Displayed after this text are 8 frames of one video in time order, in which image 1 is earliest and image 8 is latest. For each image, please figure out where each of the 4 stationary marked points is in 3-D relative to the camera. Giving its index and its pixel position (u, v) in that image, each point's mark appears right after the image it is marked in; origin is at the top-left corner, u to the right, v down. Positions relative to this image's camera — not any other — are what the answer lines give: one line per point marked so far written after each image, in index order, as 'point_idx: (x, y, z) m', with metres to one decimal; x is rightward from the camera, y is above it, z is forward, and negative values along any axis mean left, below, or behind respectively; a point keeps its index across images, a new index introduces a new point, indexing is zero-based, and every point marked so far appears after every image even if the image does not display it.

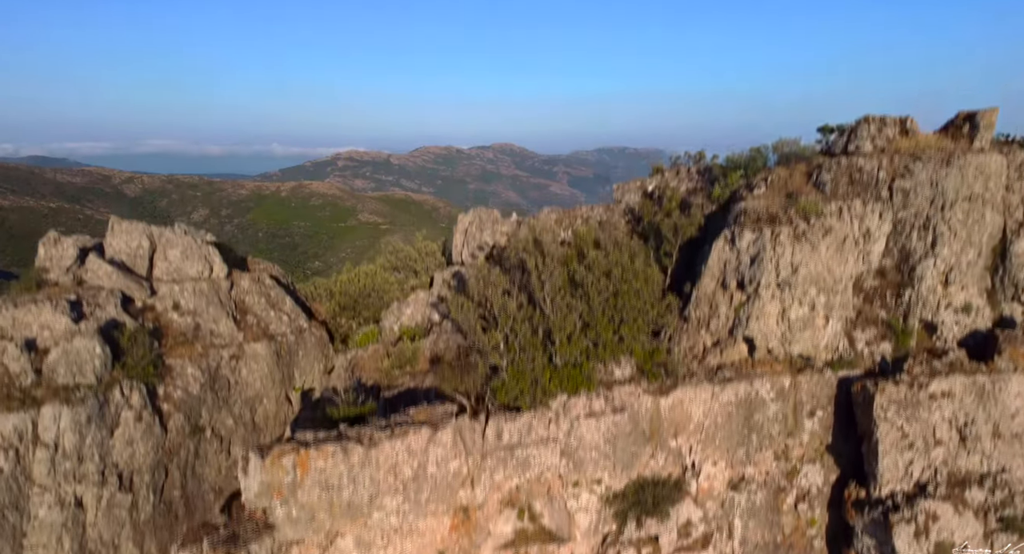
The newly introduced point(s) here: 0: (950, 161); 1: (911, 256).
0: (+13.3, +3.2, +19.2) m
1: (+11.8, +0.6, +18.6) m
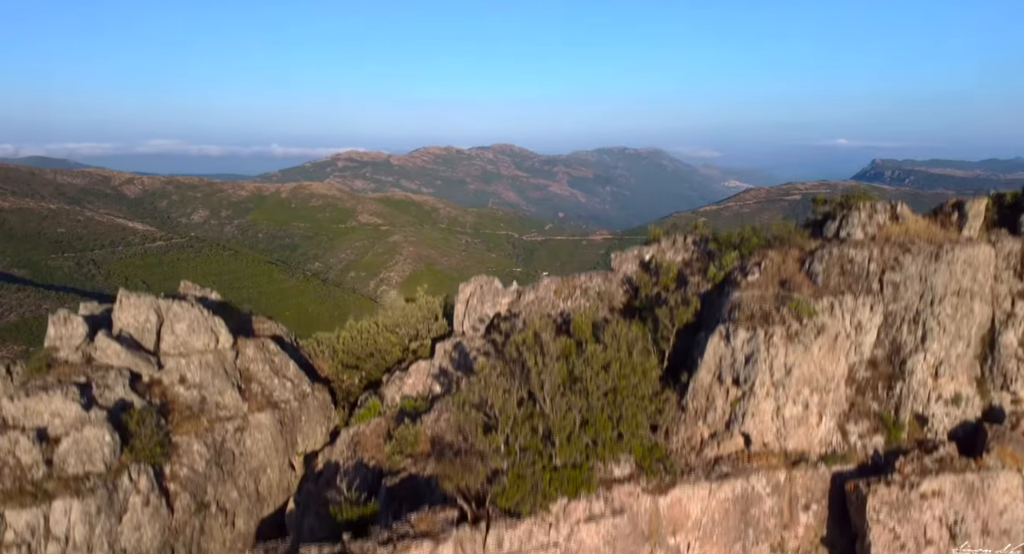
0: (+13.3, +0.4, +19.7) m
1: (+11.8, -2.2, +19.1) m
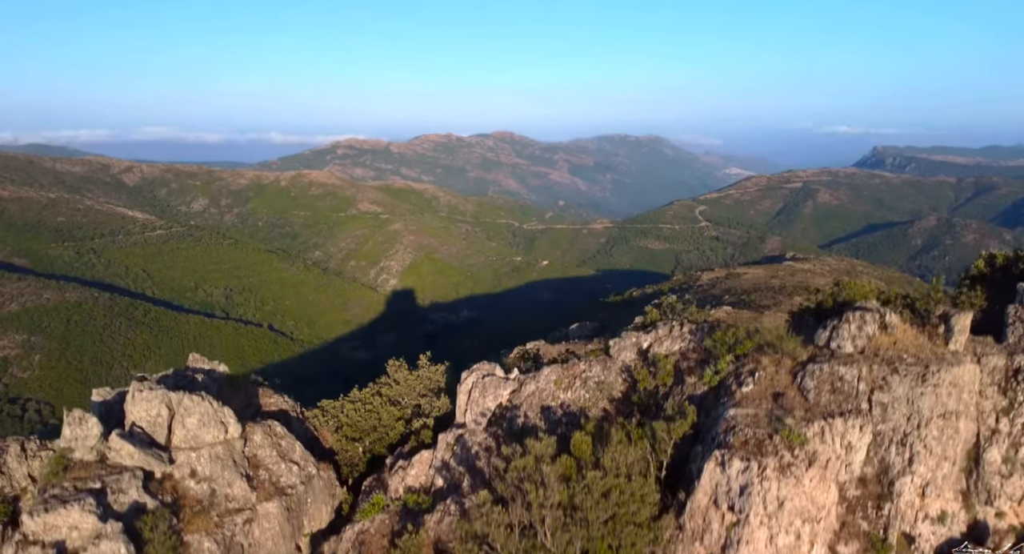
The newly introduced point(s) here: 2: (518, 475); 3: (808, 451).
0: (+13.4, -3.4, +20.5) m
1: (+11.9, -6.0, +19.8) m
2: (+0.3, -7.0, +19.7) m
3: (+8.9, -5.4, +18.9) m
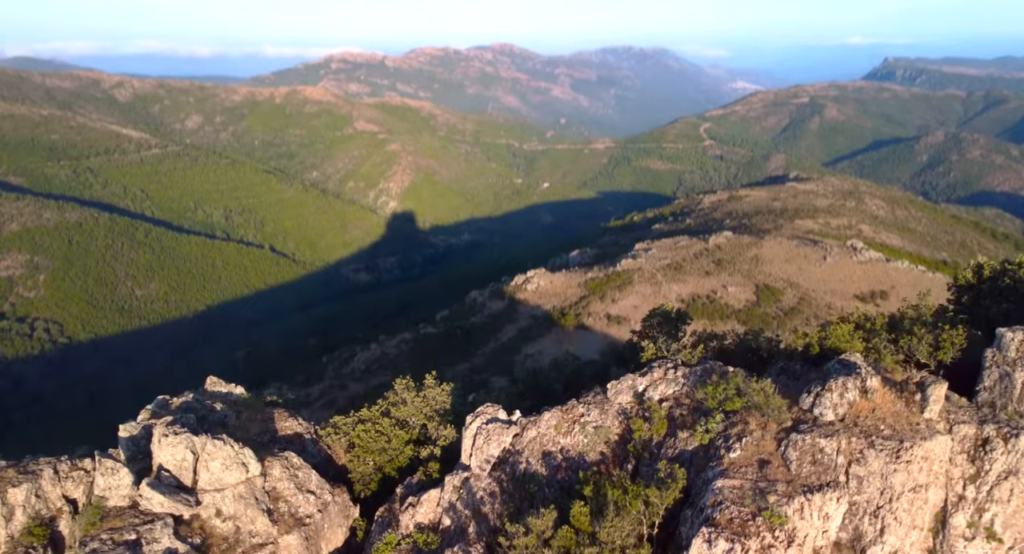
0: (+13.5, -6.2, +22.0) m
1: (+12.0, -8.9, +21.6) m
2: (+0.4, -9.9, +21.6) m
3: (+9.0, -8.3, +20.6) m
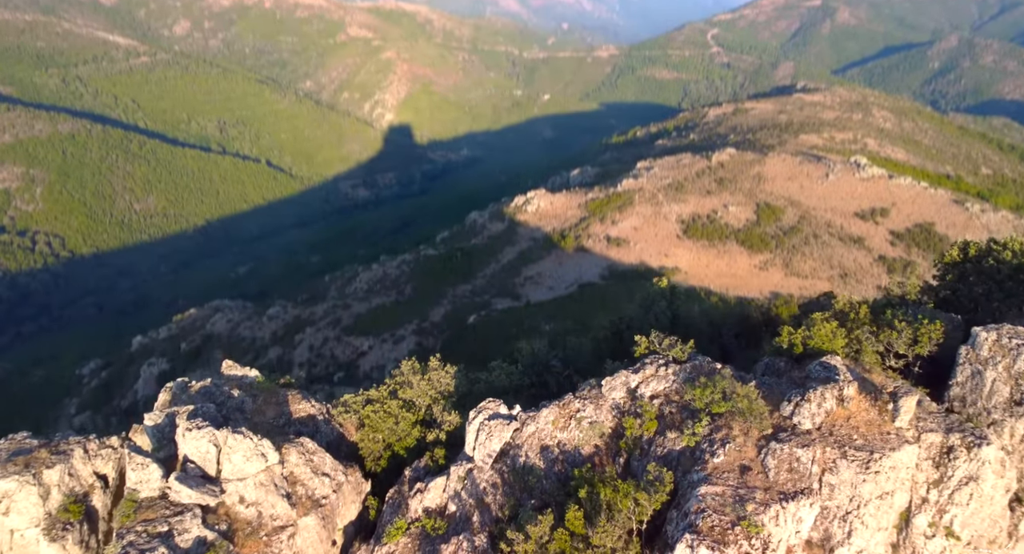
0: (+13.5, -7.1, +23.9) m
1: (+12.0, -9.8, +23.8) m
2: (+0.4, -10.8, +23.8) m
3: (+9.0, -9.4, +22.7) m
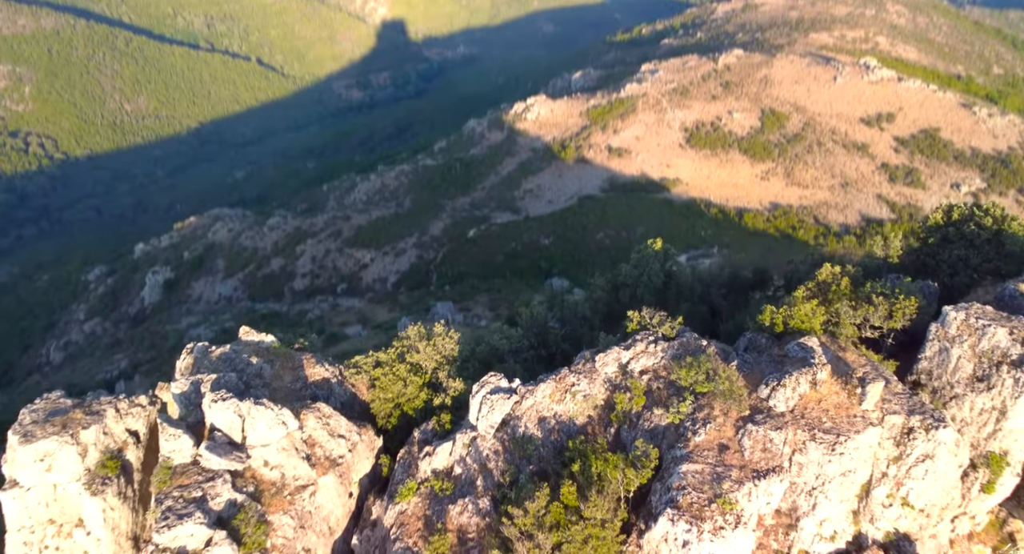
0: (+13.5, -7.1, +26.4) m
1: (+12.0, -9.8, +26.6) m
2: (+0.4, -10.8, +26.8) m
3: (+9.0, -9.5, +25.5) m
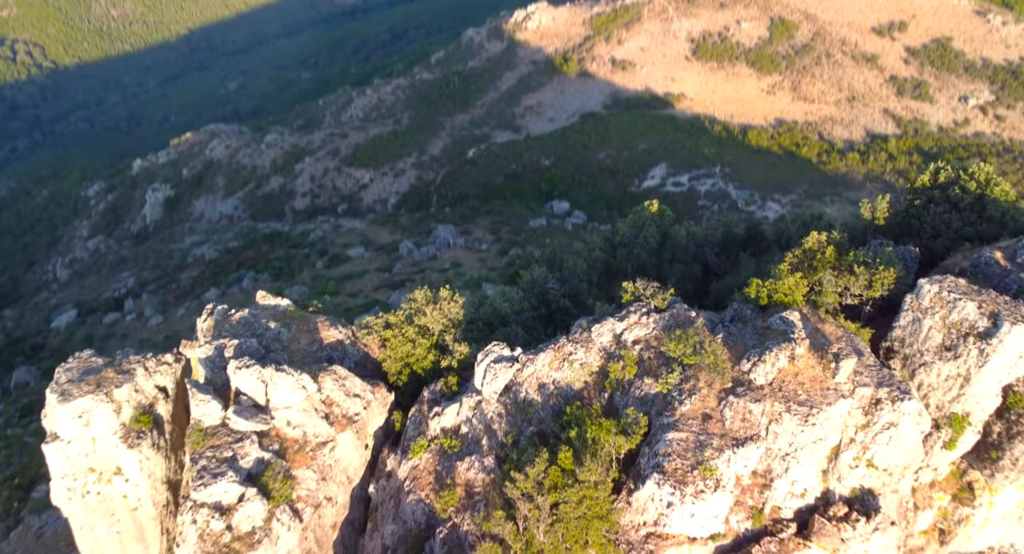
0: (+13.6, -6.5, +29.0) m
1: (+12.1, -9.1, +29.5) m
2: (+0.5, -10.1, +29.9) m
3: (+9.1, -8.9, +28.4) m
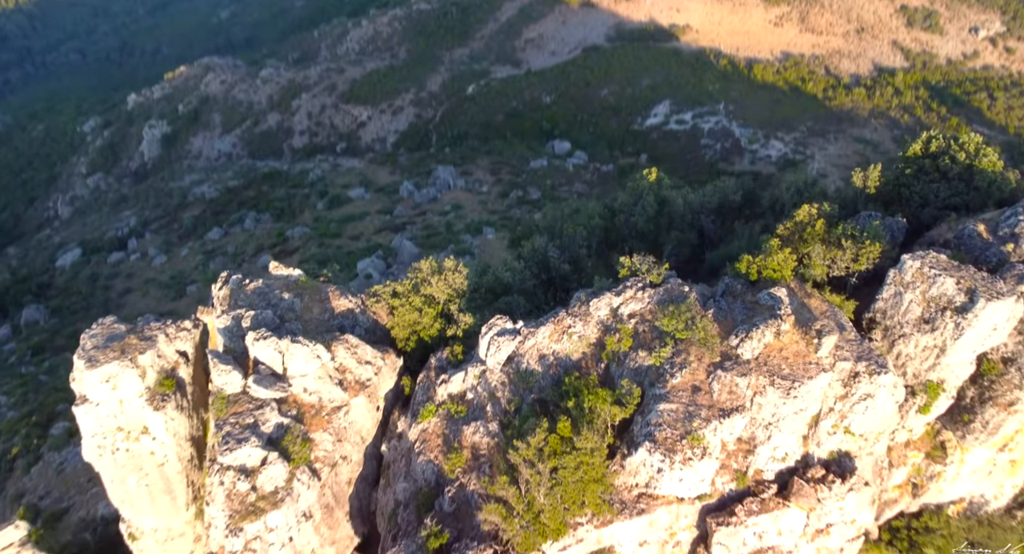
0: (+13.7, -5.6, +31.2) m
1: (+12.3, -8.2, +31.9) m
2: (+0.6, -9.2, +32.4) m
3: (+9.3, -8.1, +30.8) m
